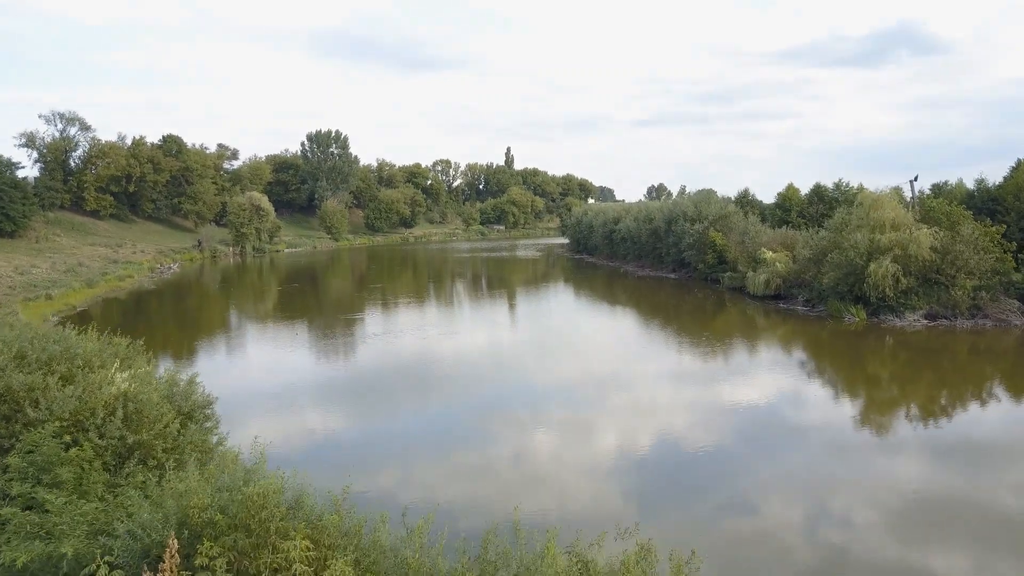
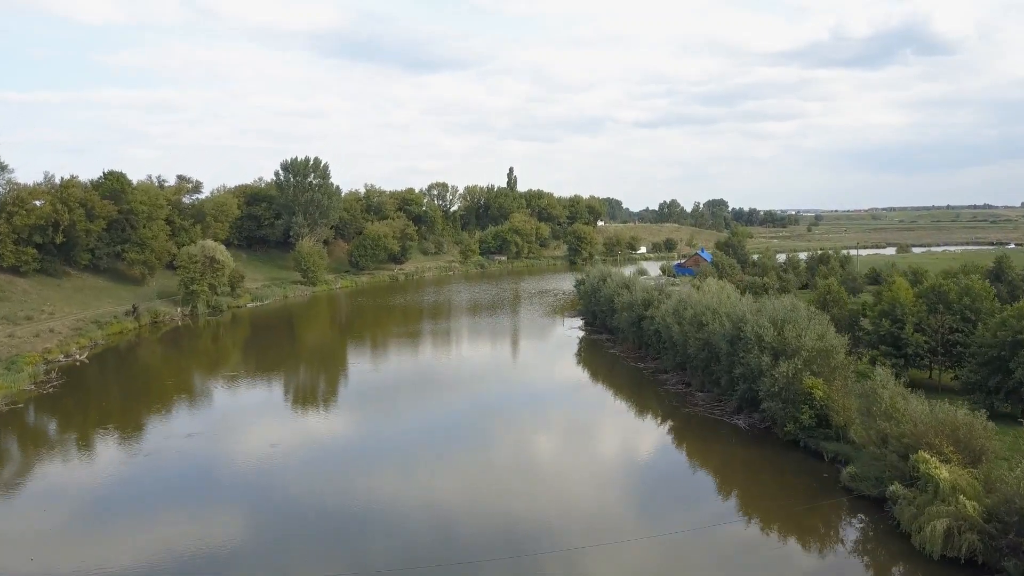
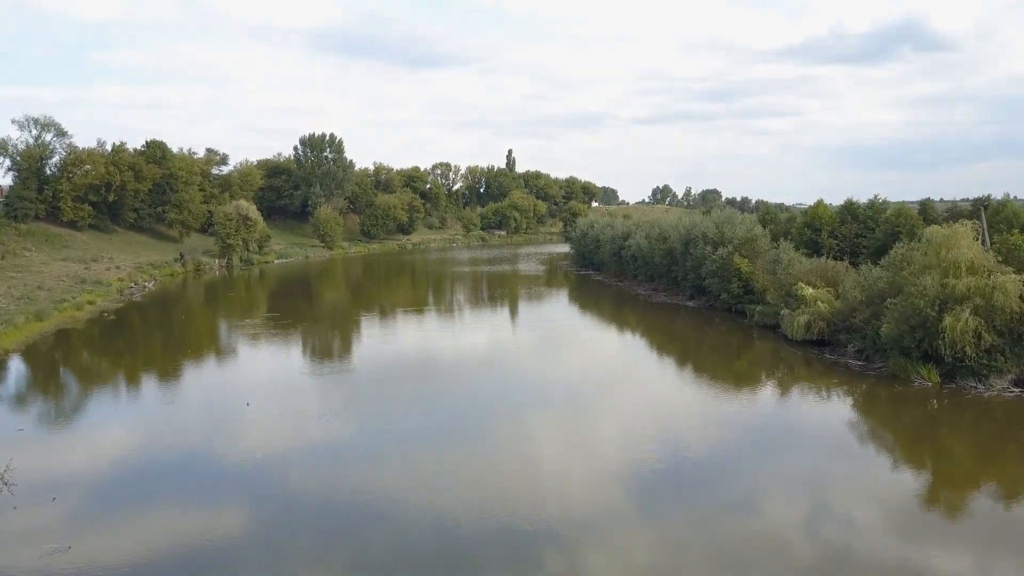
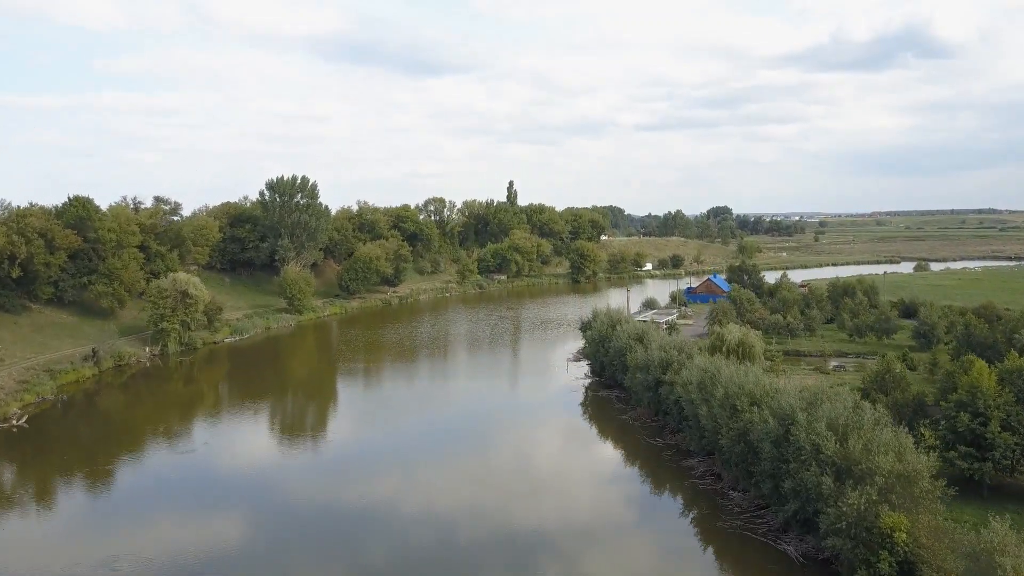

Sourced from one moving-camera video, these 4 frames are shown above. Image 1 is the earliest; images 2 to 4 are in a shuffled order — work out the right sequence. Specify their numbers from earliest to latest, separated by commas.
3, 2, 4
